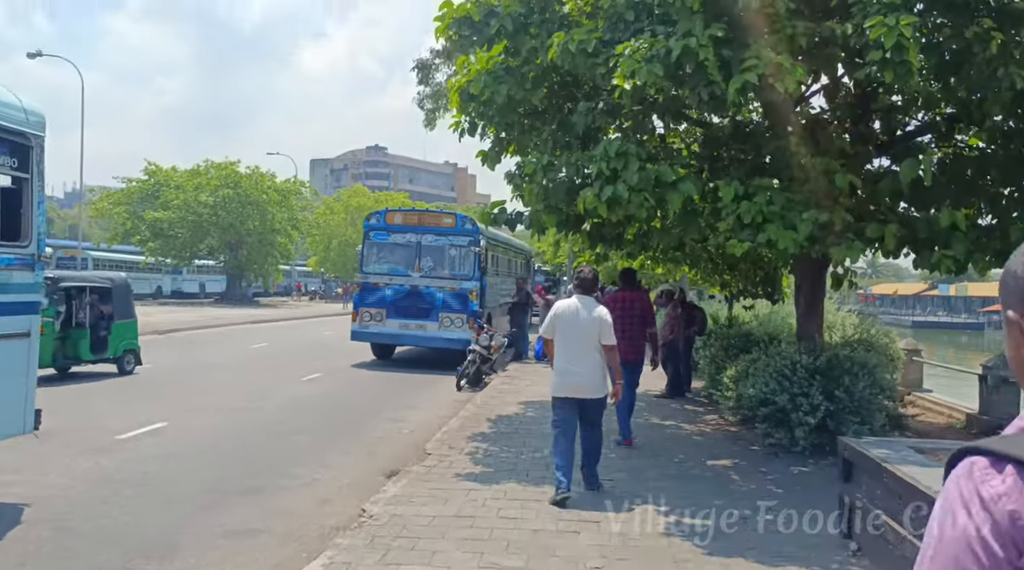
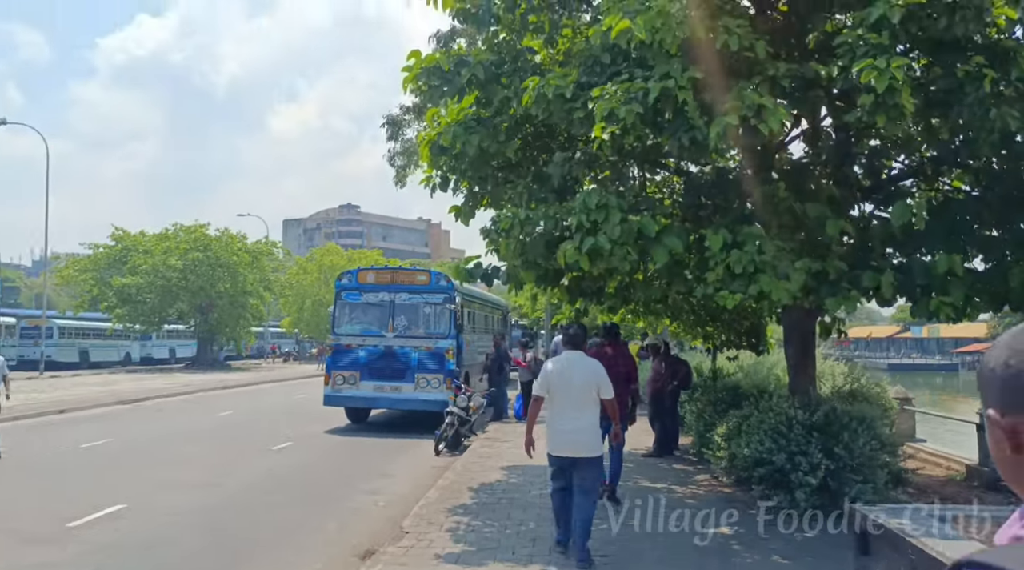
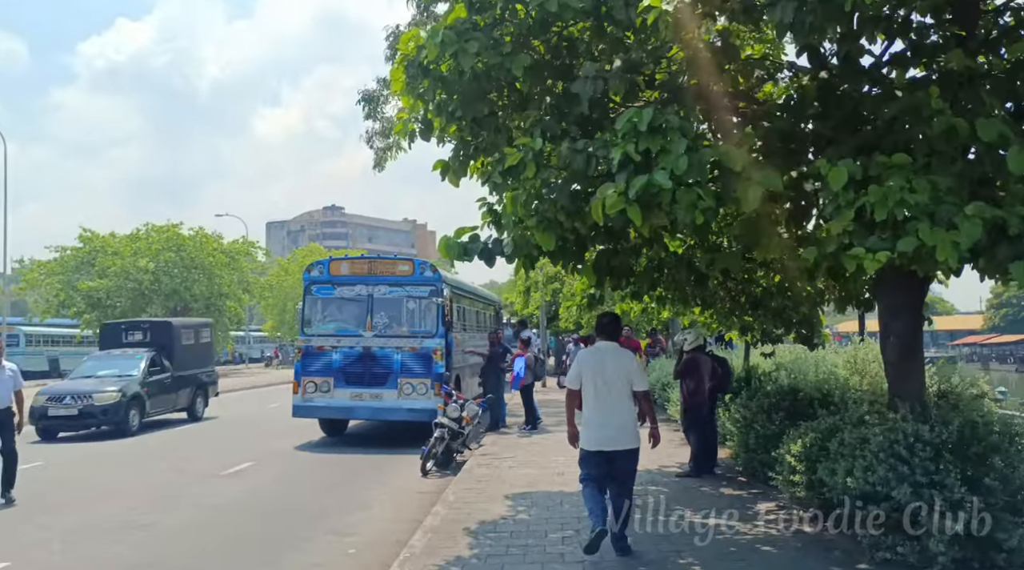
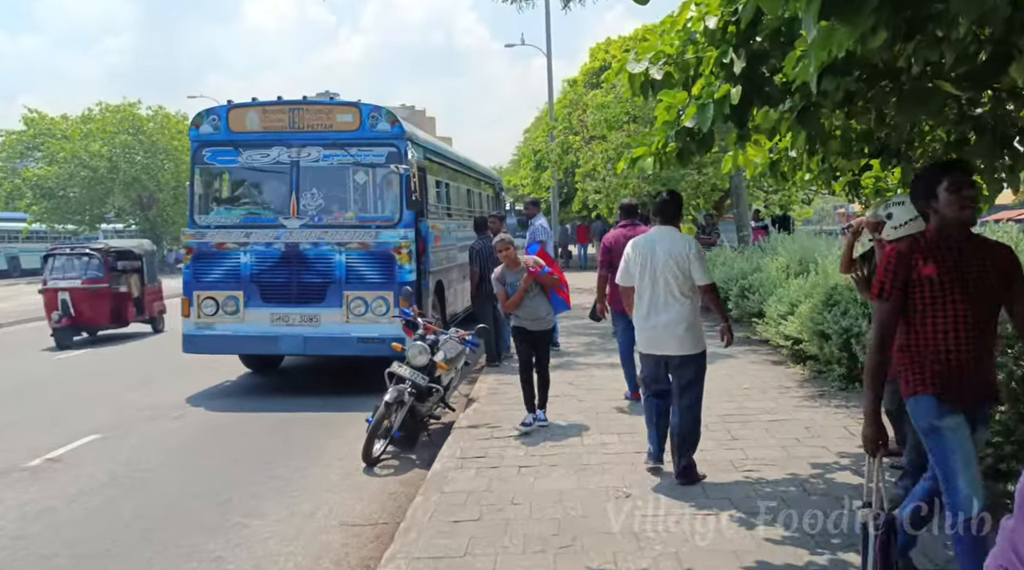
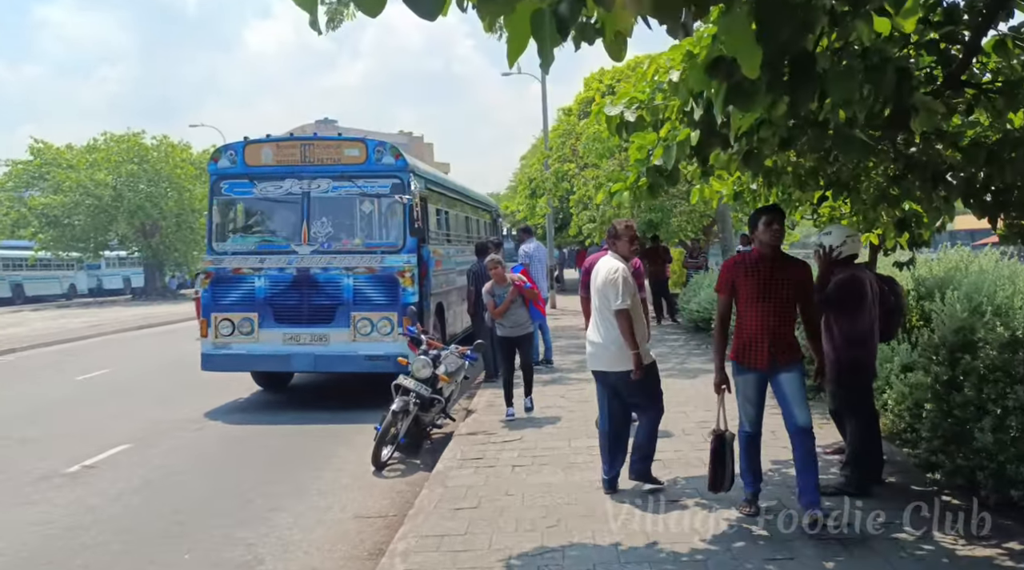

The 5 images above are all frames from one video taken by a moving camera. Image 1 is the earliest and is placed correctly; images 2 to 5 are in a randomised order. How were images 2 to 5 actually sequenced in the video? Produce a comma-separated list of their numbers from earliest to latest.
2, 3, 5, 4
